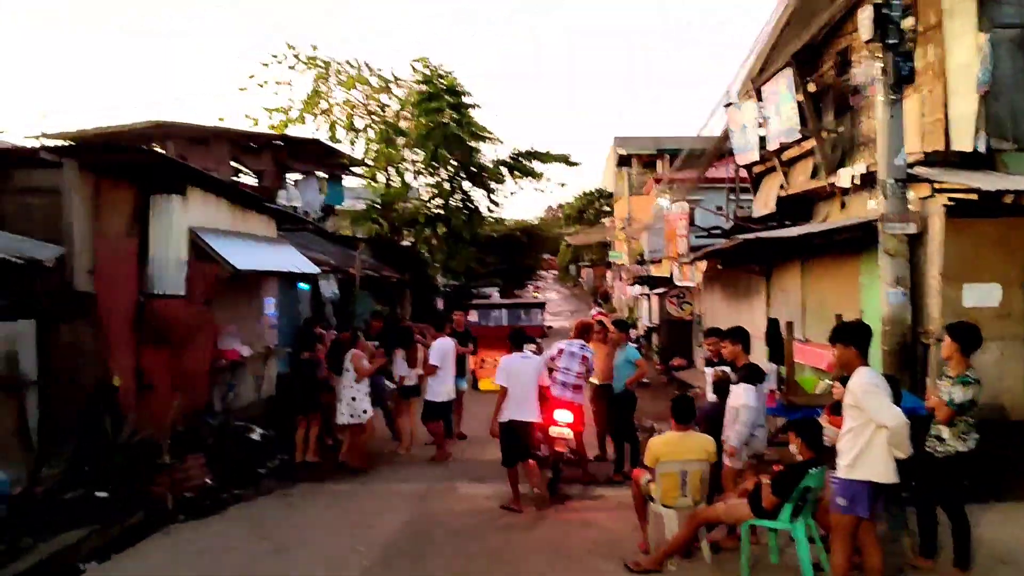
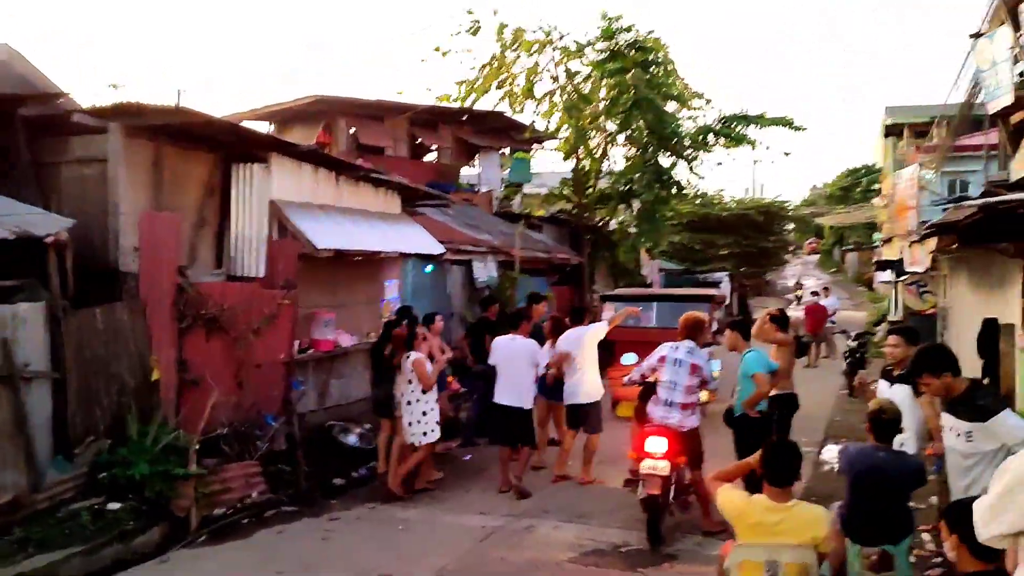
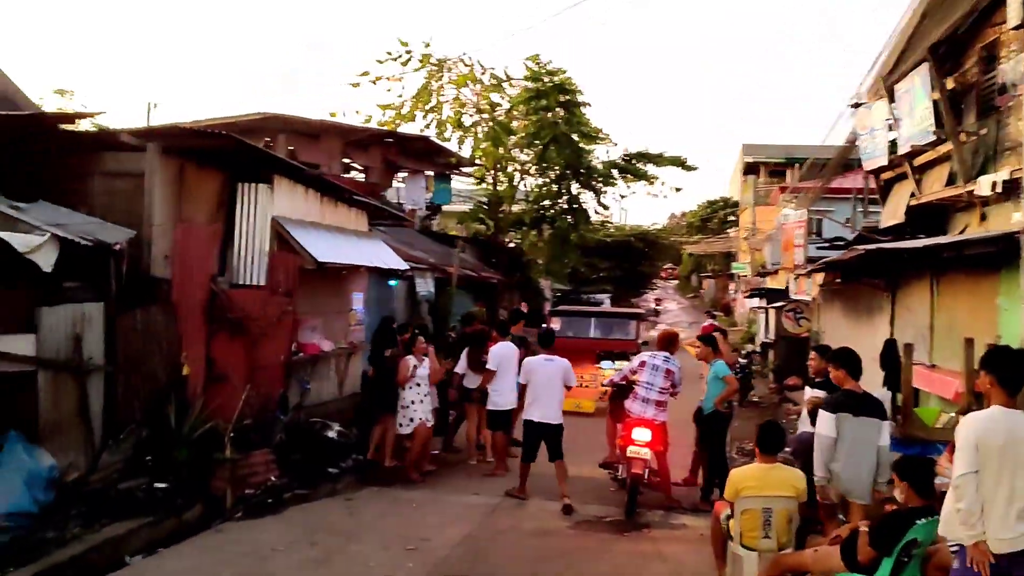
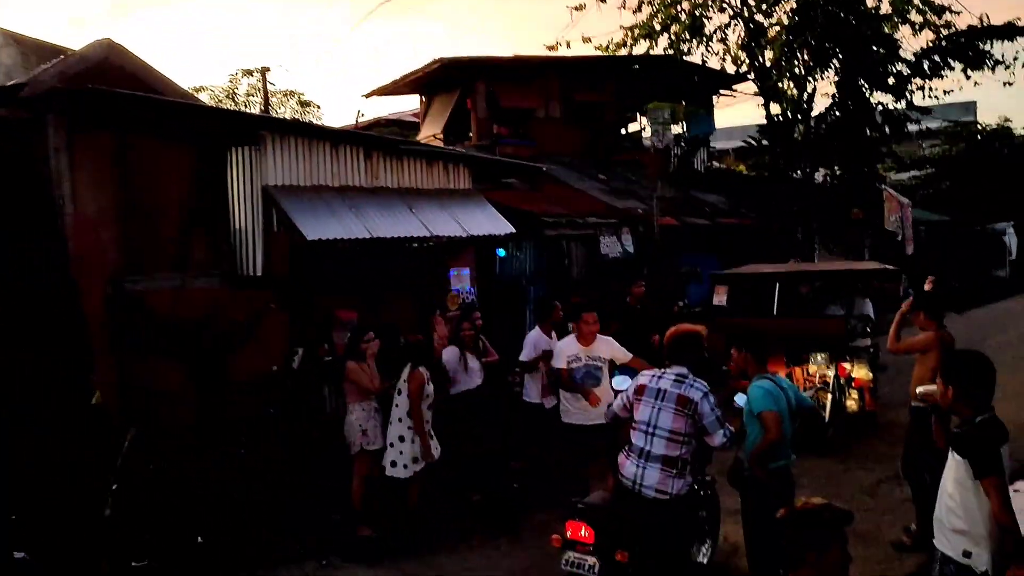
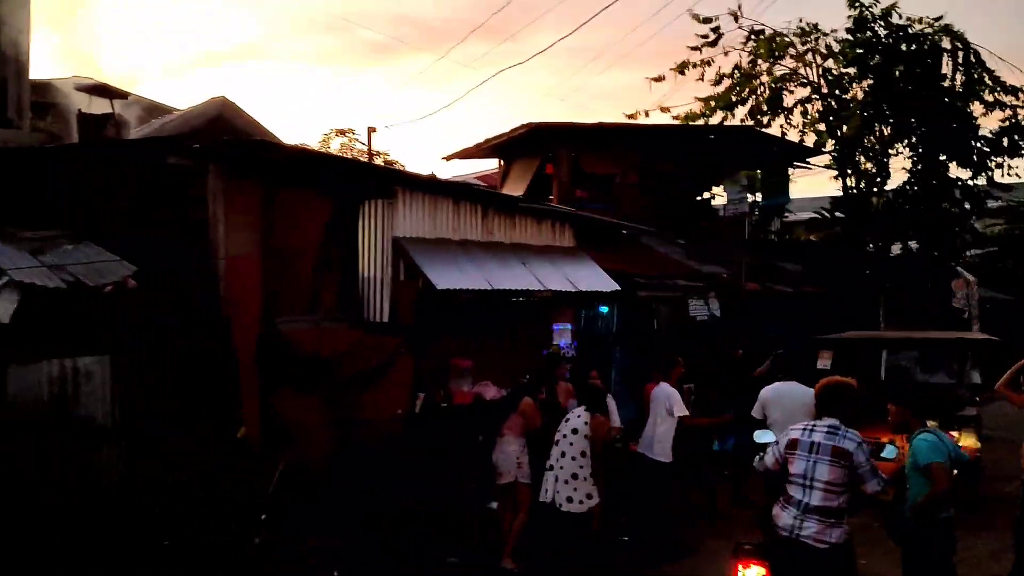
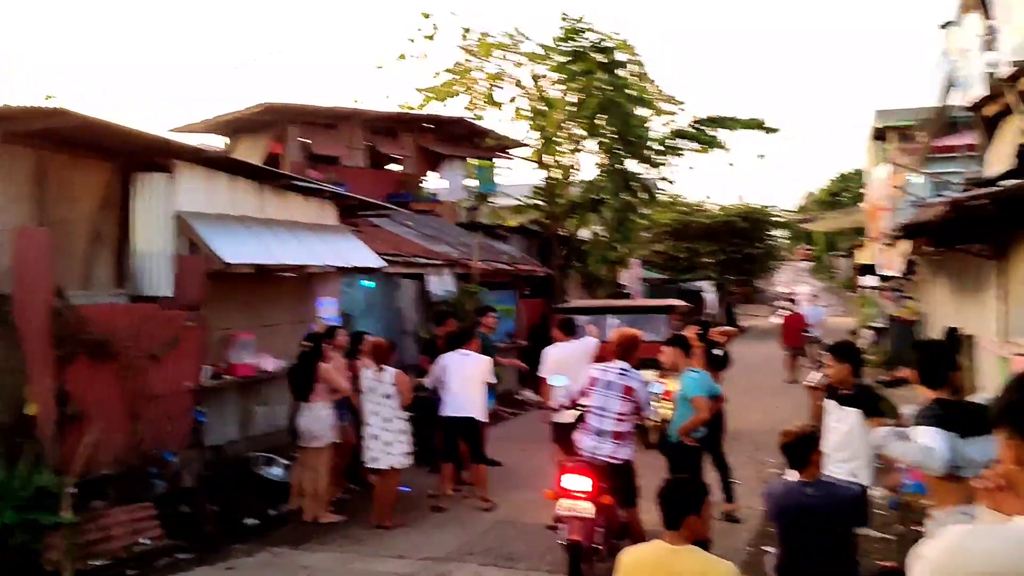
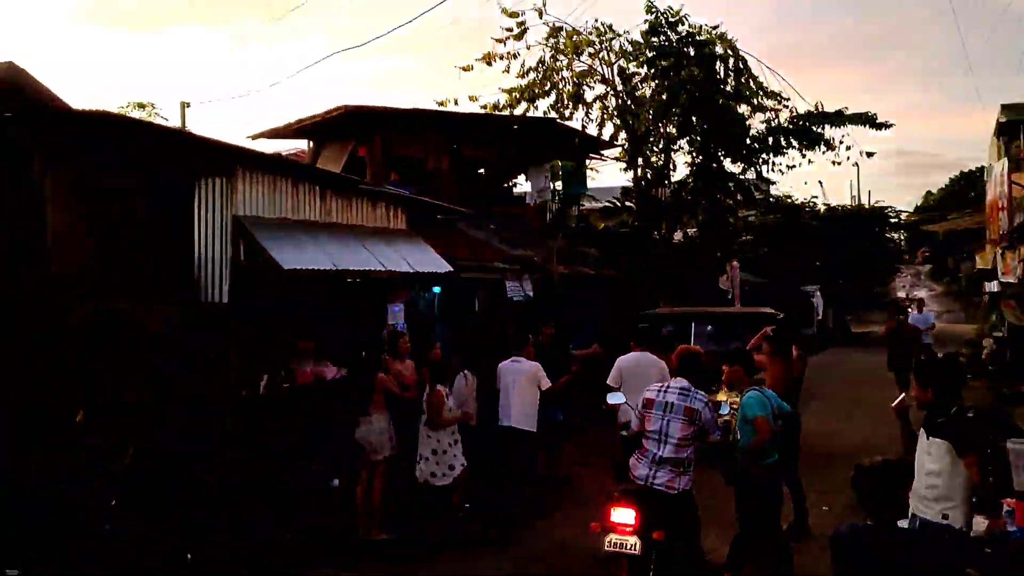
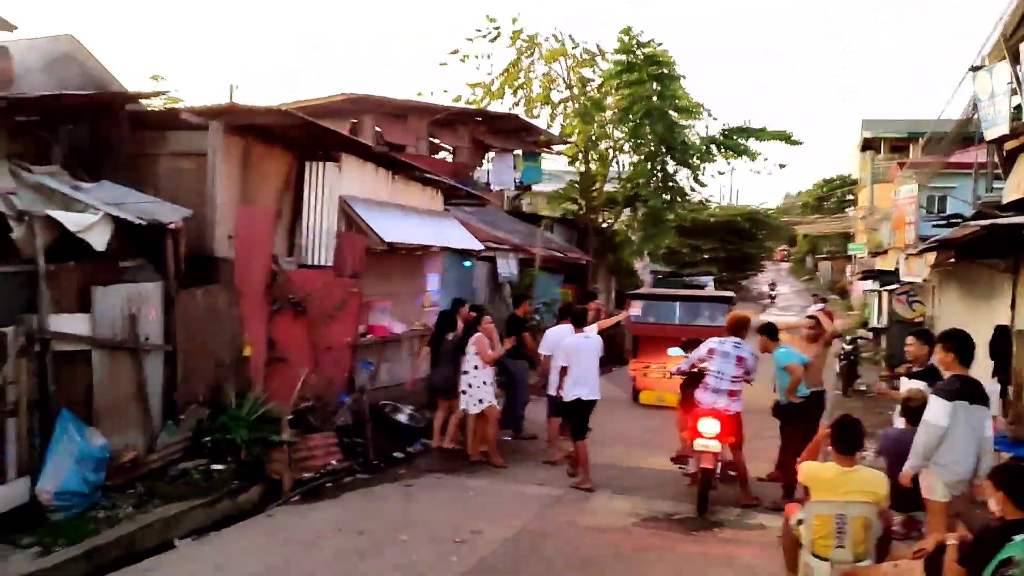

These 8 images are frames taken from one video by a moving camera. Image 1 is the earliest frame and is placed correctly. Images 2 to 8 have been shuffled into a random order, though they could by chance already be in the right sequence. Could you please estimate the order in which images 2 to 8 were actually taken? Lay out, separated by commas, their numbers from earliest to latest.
3, 8, 2, 6, 7, 5, 4
